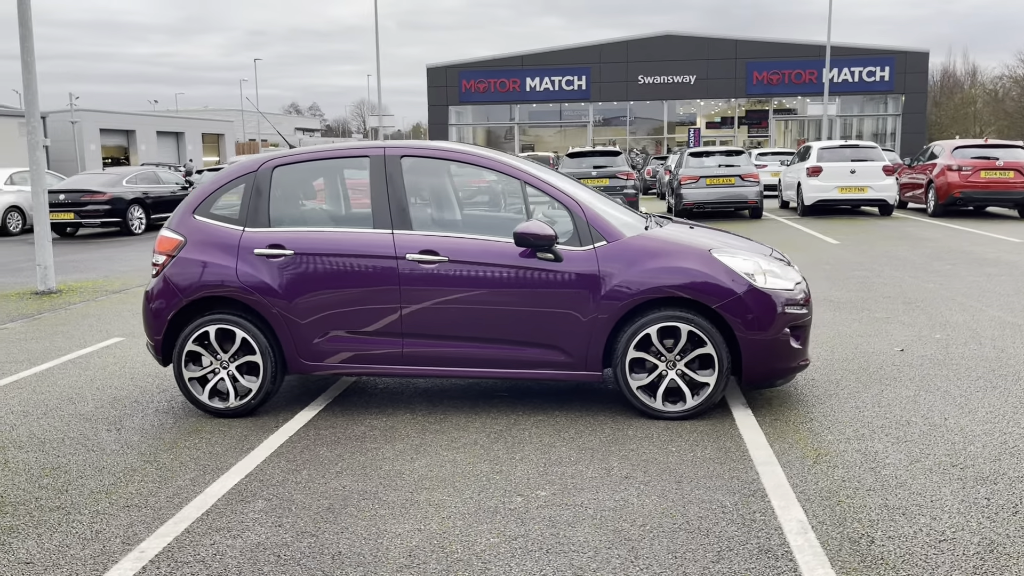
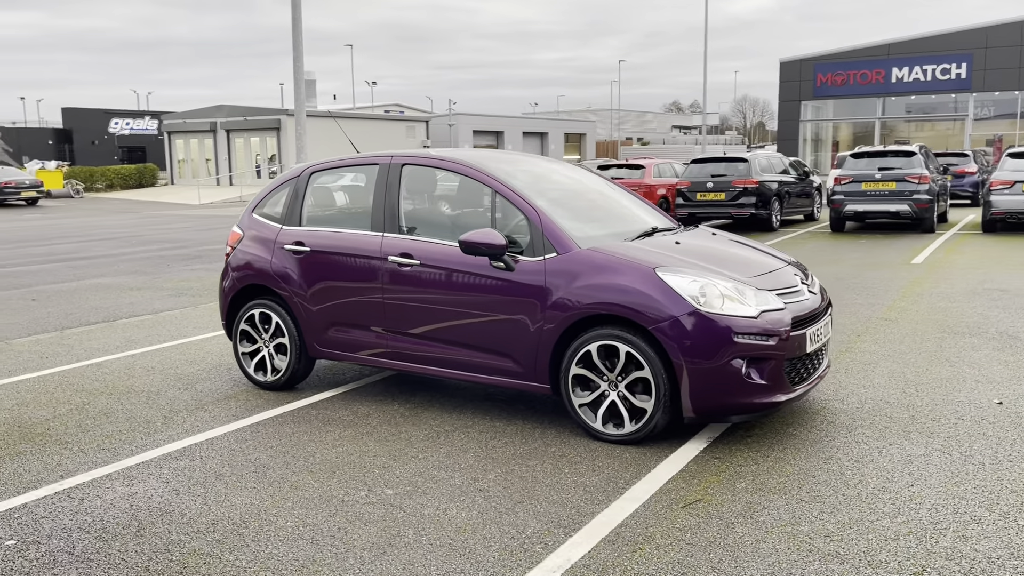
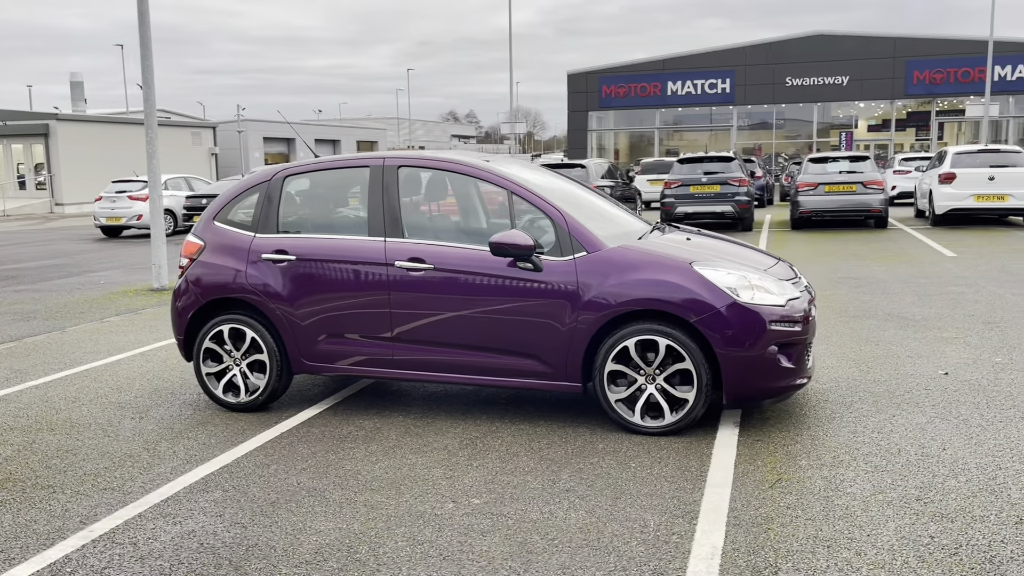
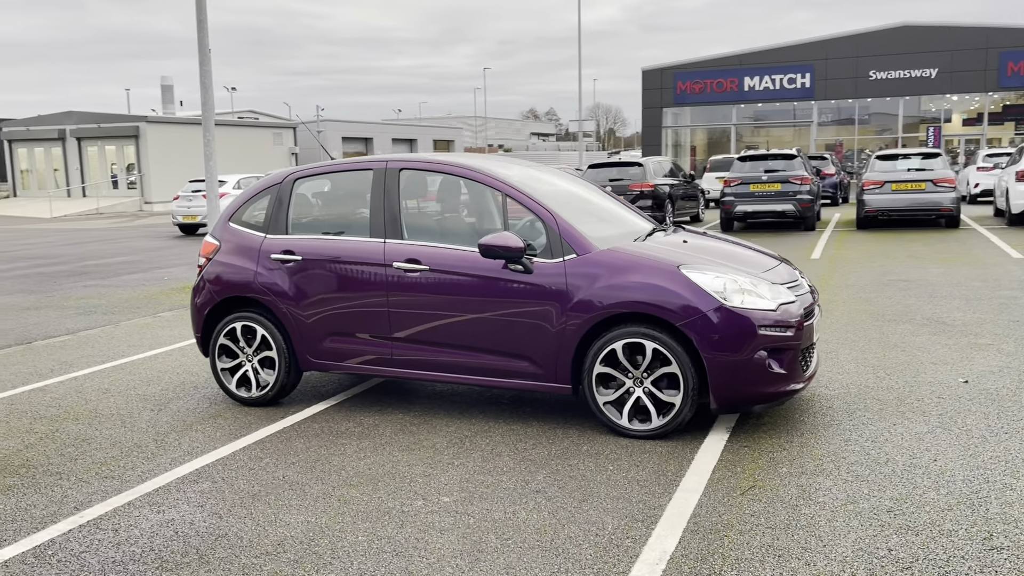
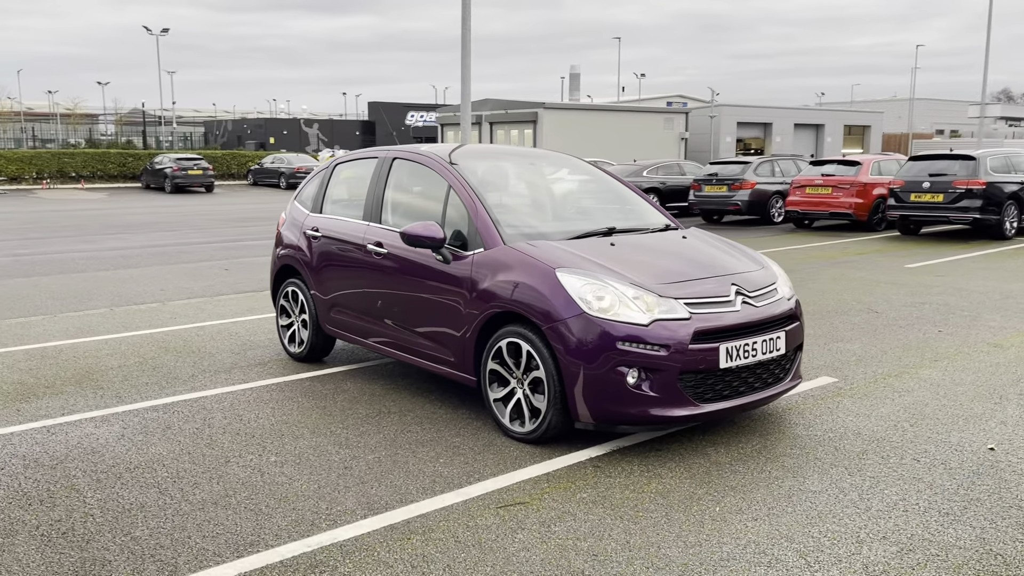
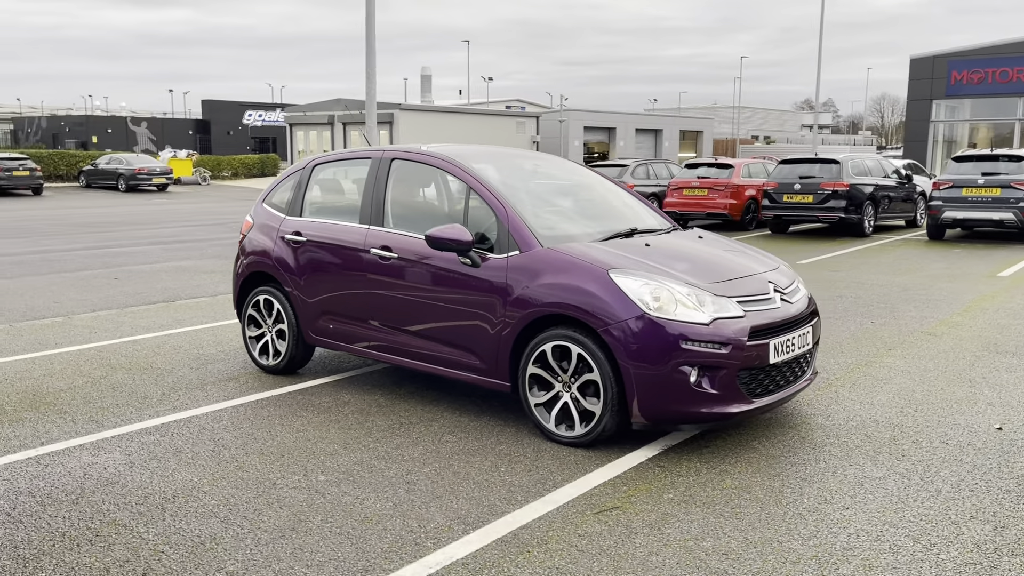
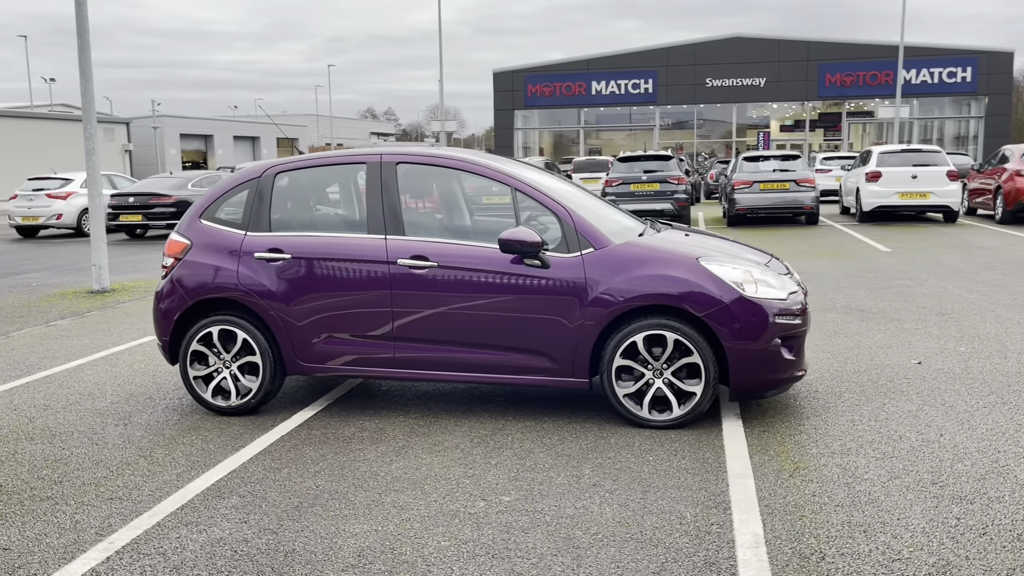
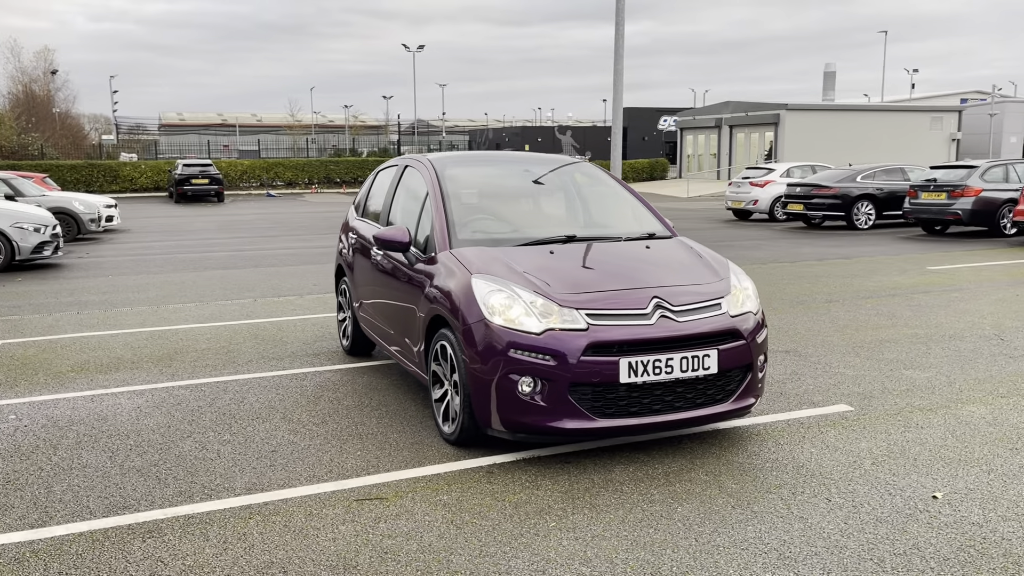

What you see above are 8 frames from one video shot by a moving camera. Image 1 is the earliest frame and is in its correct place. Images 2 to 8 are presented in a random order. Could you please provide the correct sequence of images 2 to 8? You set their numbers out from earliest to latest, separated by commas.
7, 3, 4, 2, 6, 5, 8
